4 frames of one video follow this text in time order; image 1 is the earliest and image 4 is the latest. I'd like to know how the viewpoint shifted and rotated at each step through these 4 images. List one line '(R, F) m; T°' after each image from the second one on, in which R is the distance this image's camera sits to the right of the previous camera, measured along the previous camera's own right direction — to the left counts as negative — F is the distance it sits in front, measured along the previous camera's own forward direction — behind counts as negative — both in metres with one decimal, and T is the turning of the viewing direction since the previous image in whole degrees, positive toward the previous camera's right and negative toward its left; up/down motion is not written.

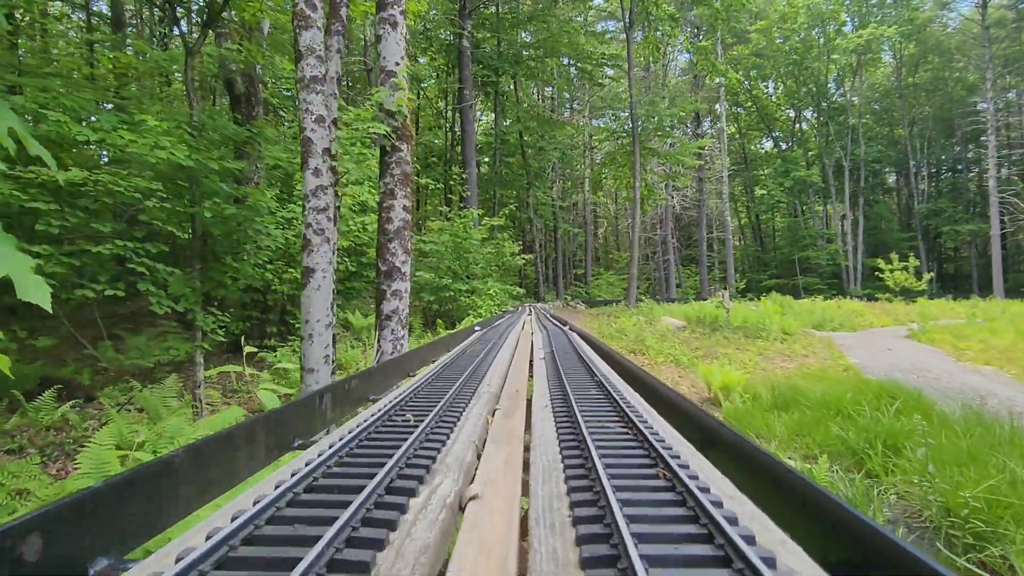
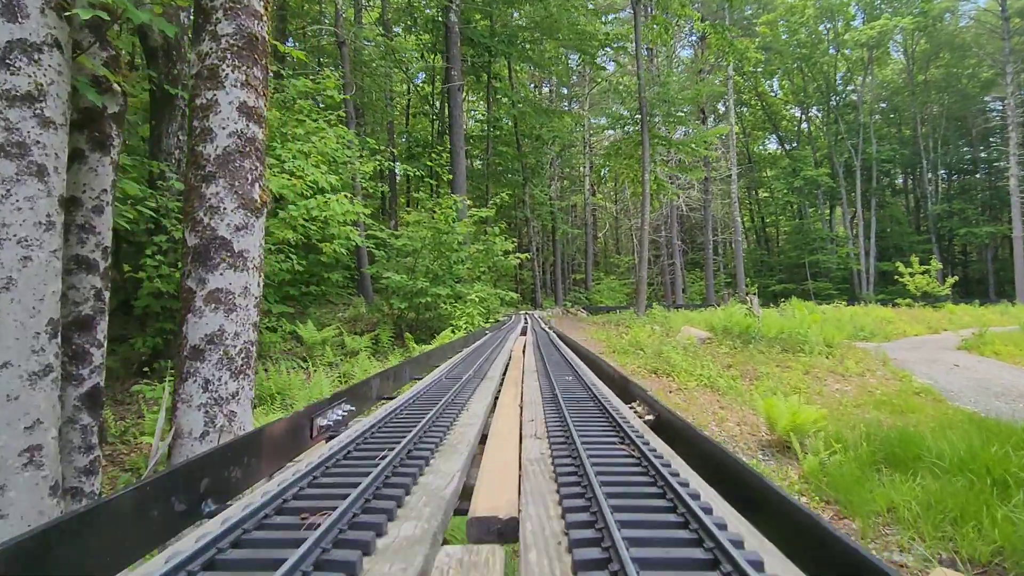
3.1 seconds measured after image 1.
(+0.1, +2.3) m; 0°
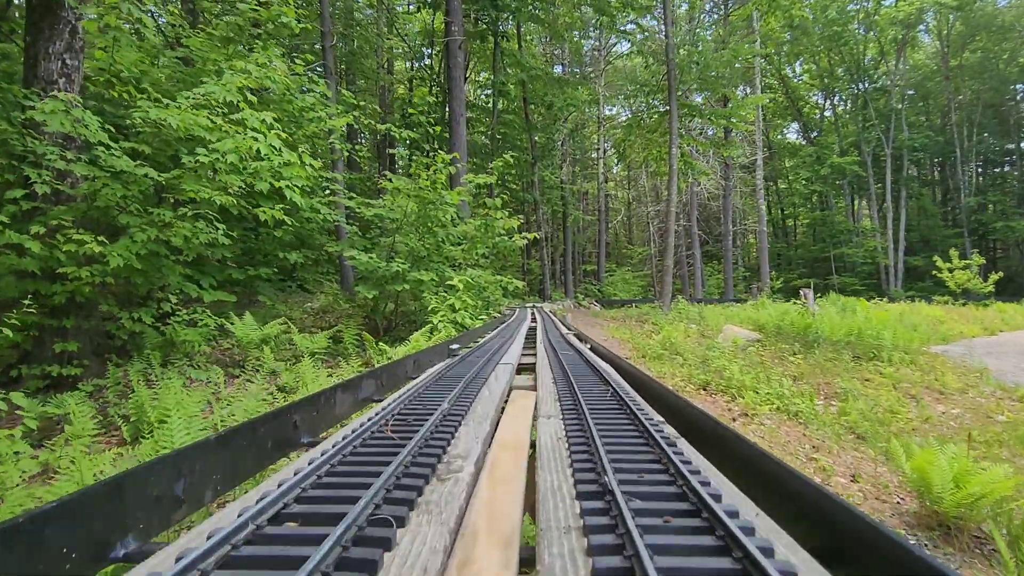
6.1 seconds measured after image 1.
(0.0, +2.3) m; -1°
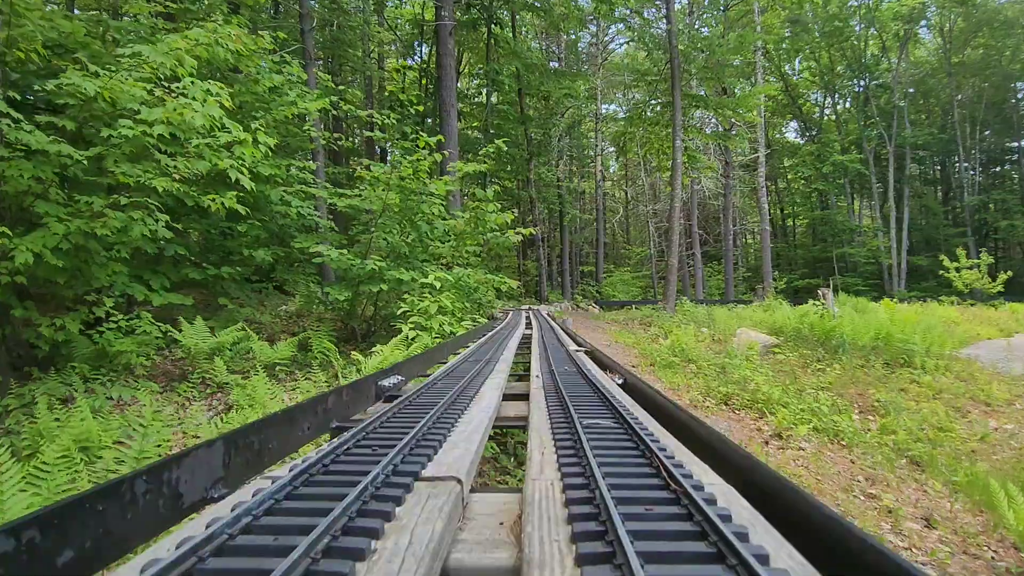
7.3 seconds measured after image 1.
(+0.1, +0.9) m; 0°
